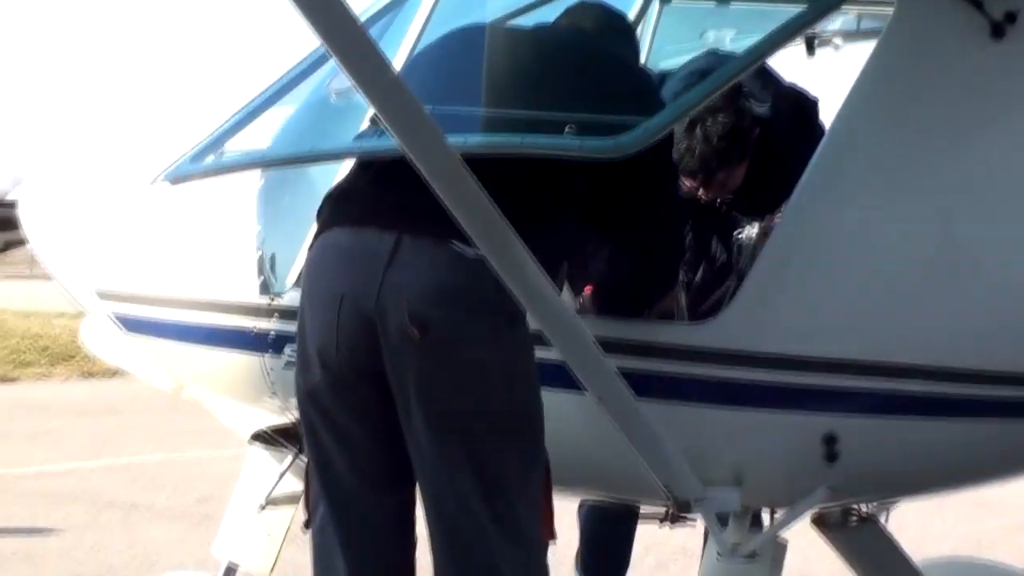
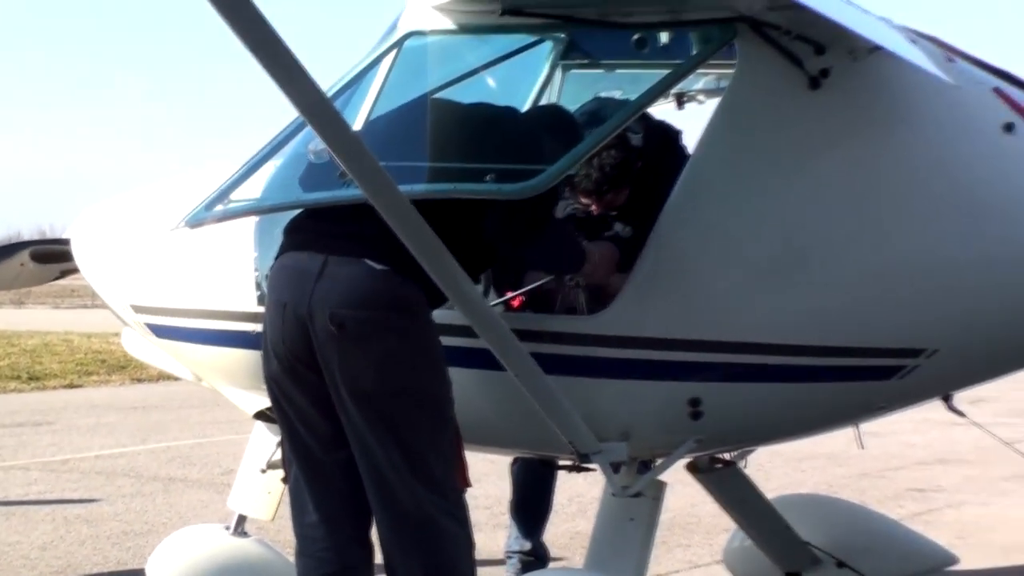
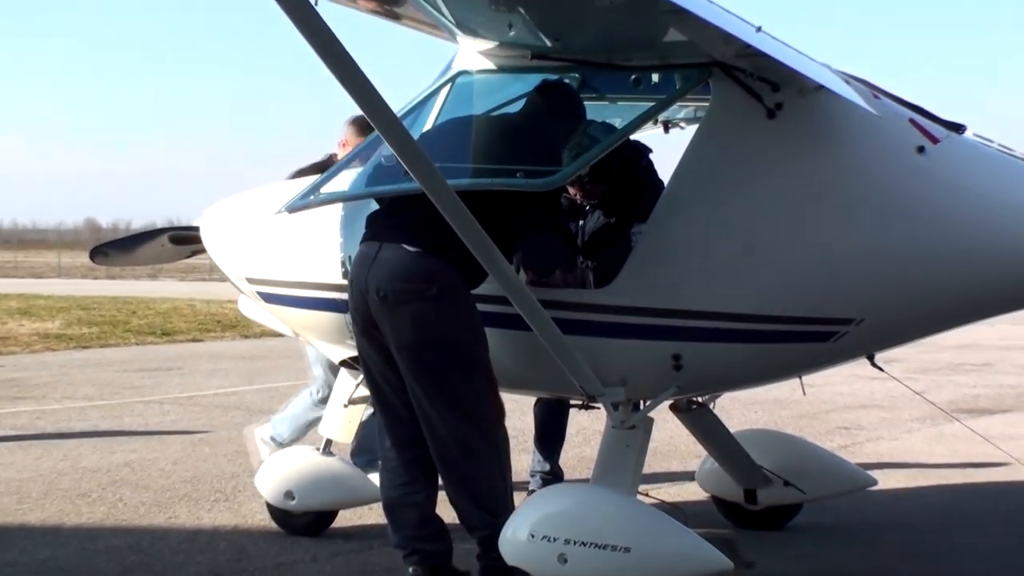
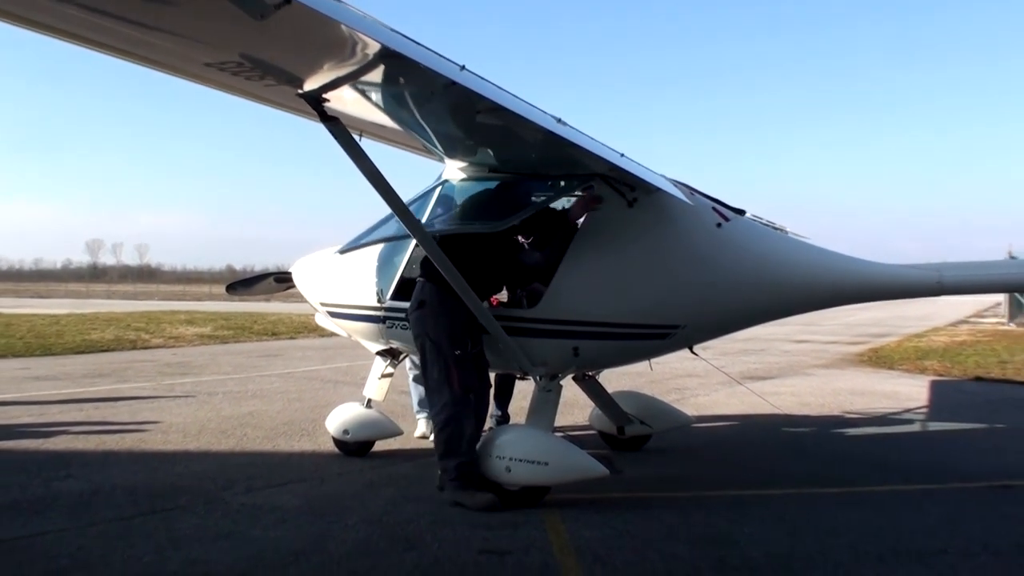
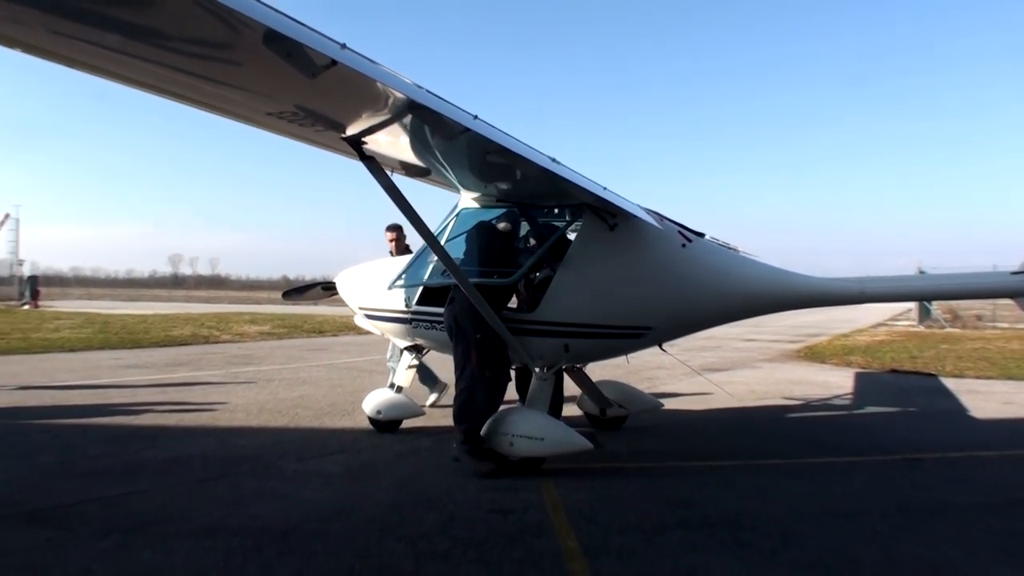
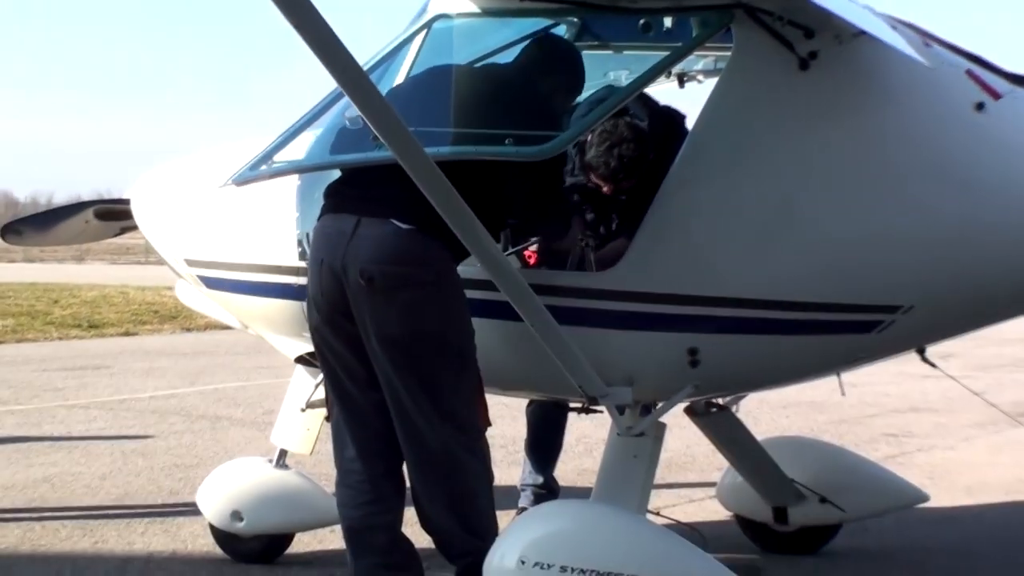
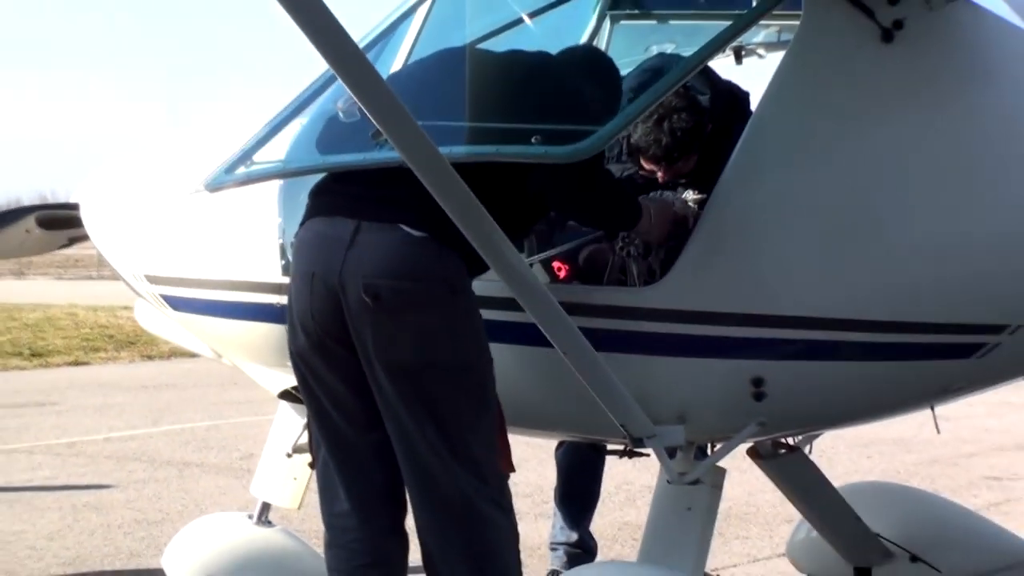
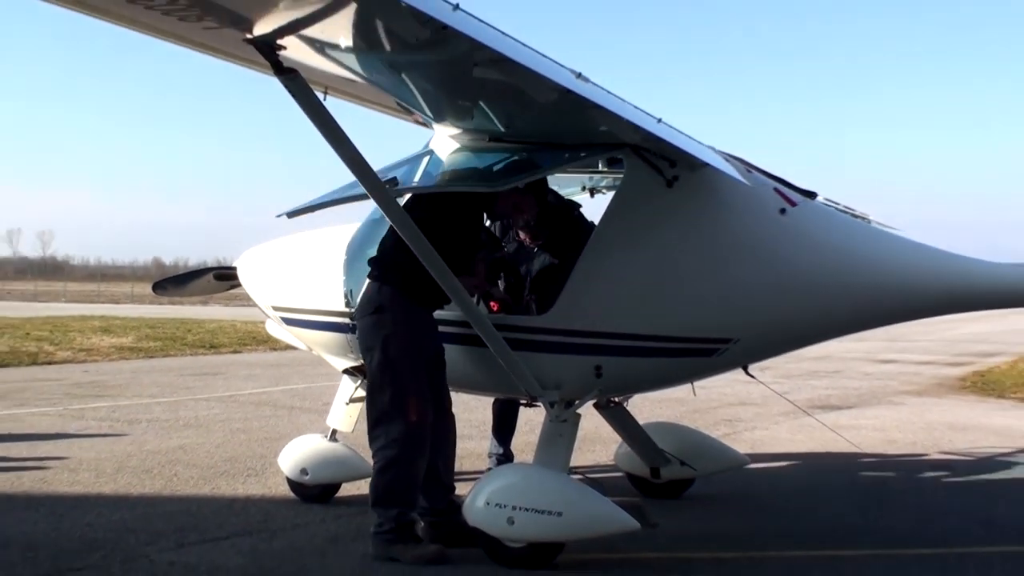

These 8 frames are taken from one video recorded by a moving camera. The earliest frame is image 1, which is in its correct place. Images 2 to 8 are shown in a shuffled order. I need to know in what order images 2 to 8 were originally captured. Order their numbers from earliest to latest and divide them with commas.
7, 2, 6, 3, 8, 4, 5
